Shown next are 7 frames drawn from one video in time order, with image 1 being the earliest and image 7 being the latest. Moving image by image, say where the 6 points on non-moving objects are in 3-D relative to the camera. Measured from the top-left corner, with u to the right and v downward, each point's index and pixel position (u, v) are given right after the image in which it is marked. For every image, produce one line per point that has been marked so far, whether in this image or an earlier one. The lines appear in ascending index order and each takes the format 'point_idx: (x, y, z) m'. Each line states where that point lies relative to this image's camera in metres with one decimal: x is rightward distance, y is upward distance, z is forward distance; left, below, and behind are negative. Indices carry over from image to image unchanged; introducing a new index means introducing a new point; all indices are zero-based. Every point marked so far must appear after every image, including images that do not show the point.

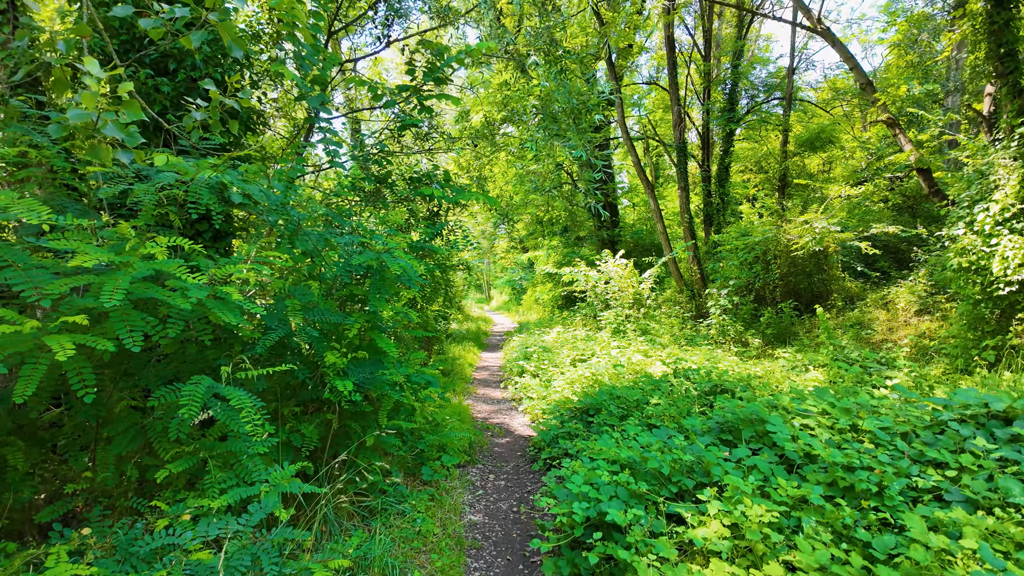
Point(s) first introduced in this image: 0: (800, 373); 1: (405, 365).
0: (+3.1, -0.9, +5.3) m
1: (-0.7, -0.5, +3.4) m
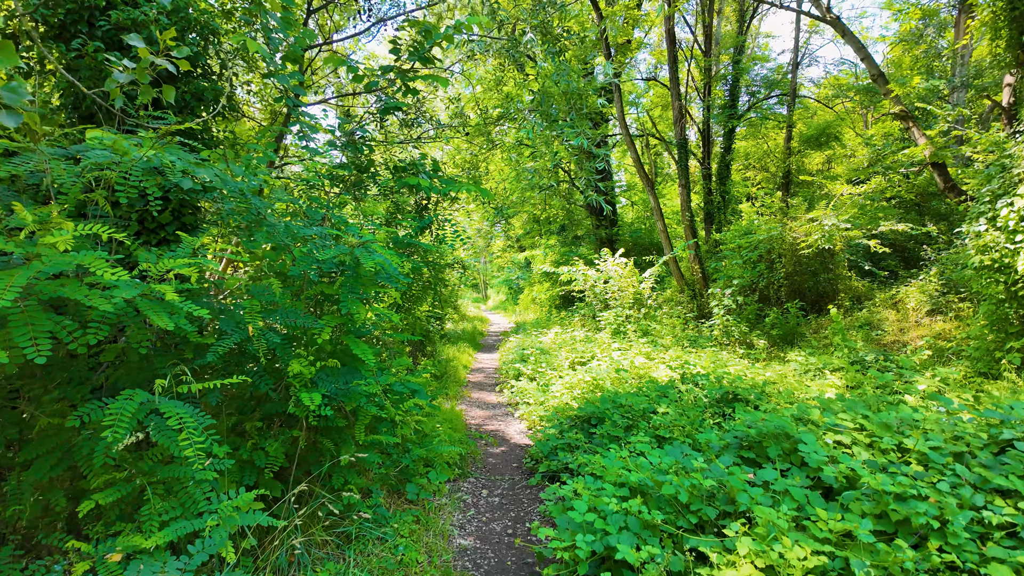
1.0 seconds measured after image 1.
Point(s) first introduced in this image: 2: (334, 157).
0: (+3.0, -0.9, +5.0) m
1: (-0.8, -0.5, +3.0) m
2: (-1.4, +1.0, +3.8) m
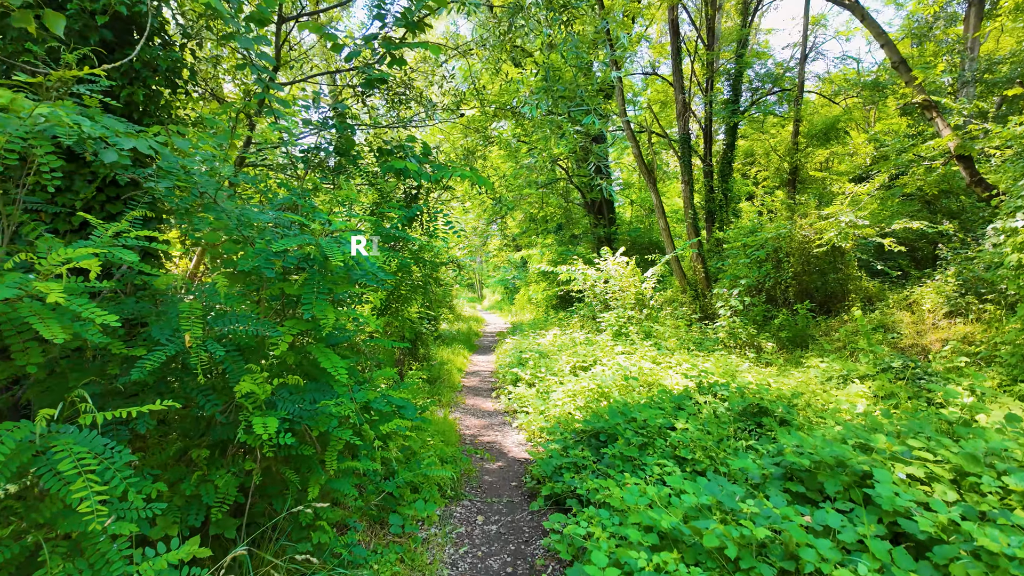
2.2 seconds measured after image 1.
0: (+3.0, -0.9, +4.5) m
1: (-0.8, -0.5, +2.5) m
2: (-1.4, +1.0, +3.4) m
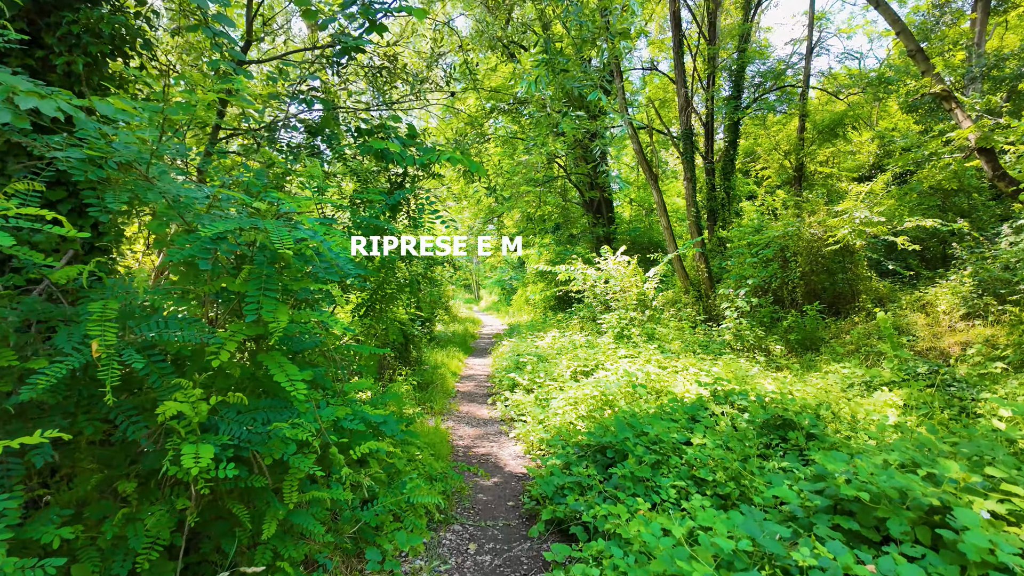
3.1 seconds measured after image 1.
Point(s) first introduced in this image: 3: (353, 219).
0: (+3.0, -0.9, +4.2) m
1: (-0.8, -0.5, +2.2) m
2: (-1.4, +1.0, +3.0) m
3: (-1.0, +0.5, +3.2) m
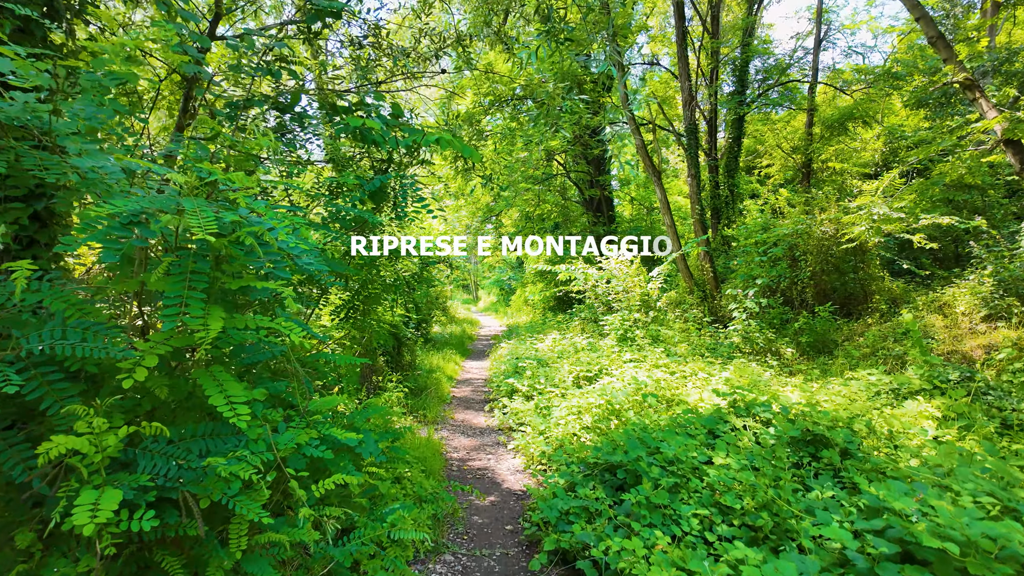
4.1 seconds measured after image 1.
0: (+3.0, -0.9, +3.8) m
1: (-0.8, -0.5, +1.8) m
2: (-1.4, +1.0, +2.6) m
3: (-1.1, +0.5, +2.9) m
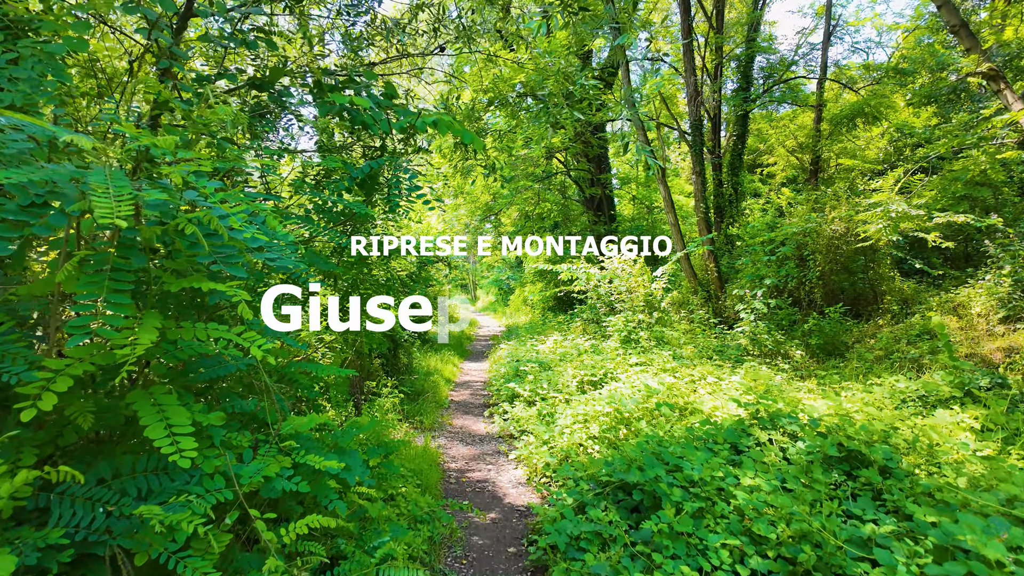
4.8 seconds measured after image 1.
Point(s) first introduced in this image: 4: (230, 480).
0: (+3.0, -0.9, +3.6) m
1: (-0.8, -0.5, +1.5) m
2: (-1.4, +1.0, +2.3) m
3: (-1.0, +0.5, +2.6) m
4: (-0.7, -0.5, +1.3) m
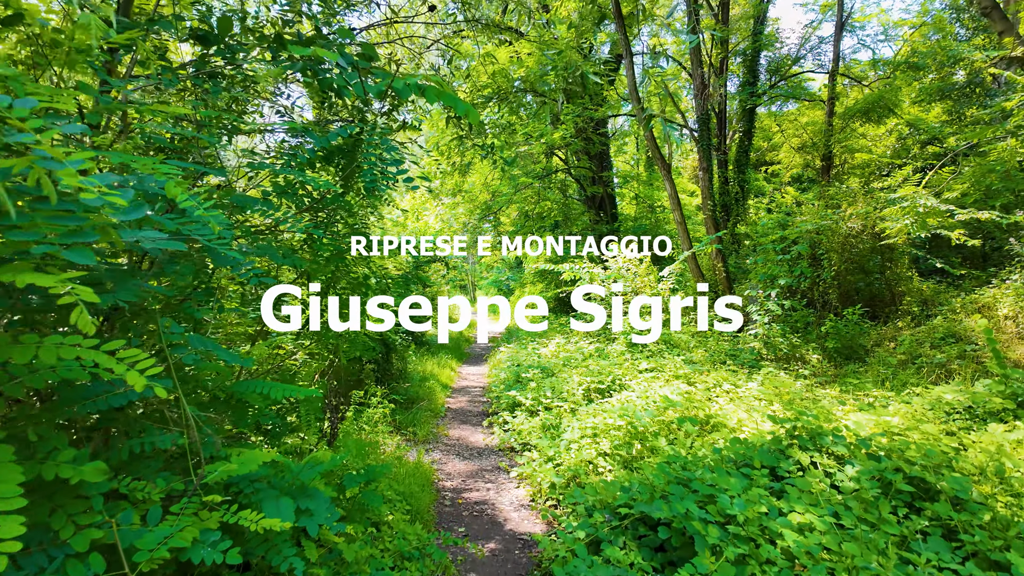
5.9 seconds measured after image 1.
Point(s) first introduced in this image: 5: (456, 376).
0: (+3.0, -0.9, +3.2) m
1: (-0.8, -0.5, +1.1) m
2: (-1.4, +1.0, +1.9) m
3: (-1.0, +0.5, +2.2) m
4: (-0.7, -0.5, +0.9) m
5: (-1.0, -1.5, +8.5) m
